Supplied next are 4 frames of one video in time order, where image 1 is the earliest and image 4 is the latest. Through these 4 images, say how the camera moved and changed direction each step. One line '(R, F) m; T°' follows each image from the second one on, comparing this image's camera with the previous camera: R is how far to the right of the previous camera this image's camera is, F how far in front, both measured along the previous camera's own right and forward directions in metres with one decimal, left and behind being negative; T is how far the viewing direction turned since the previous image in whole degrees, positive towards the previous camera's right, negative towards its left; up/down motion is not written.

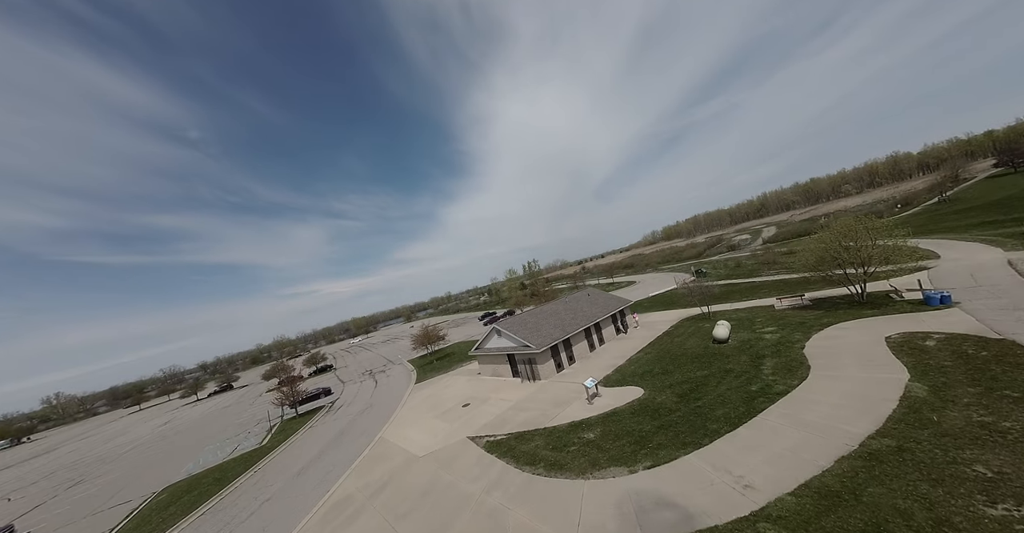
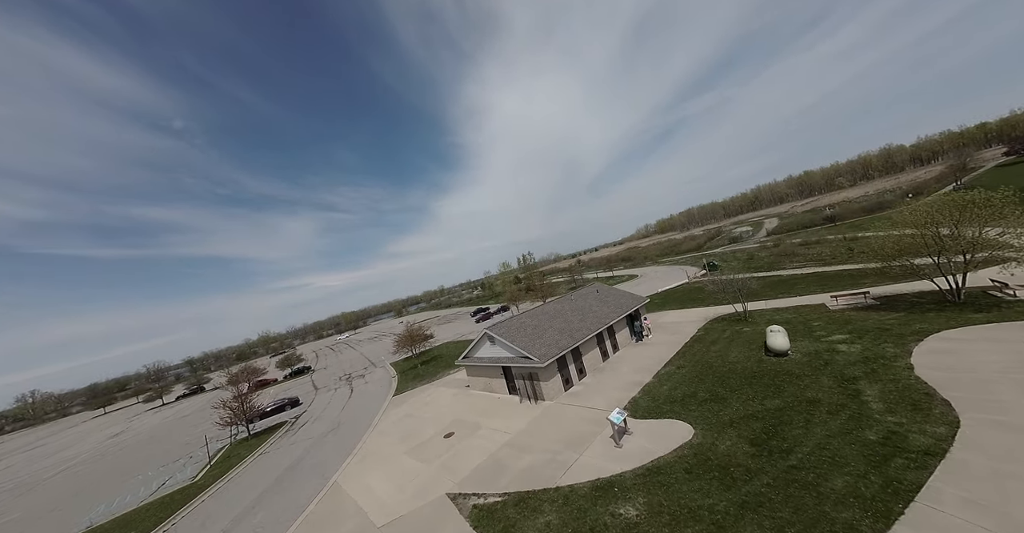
(-0.1, +4.7) m; +1°
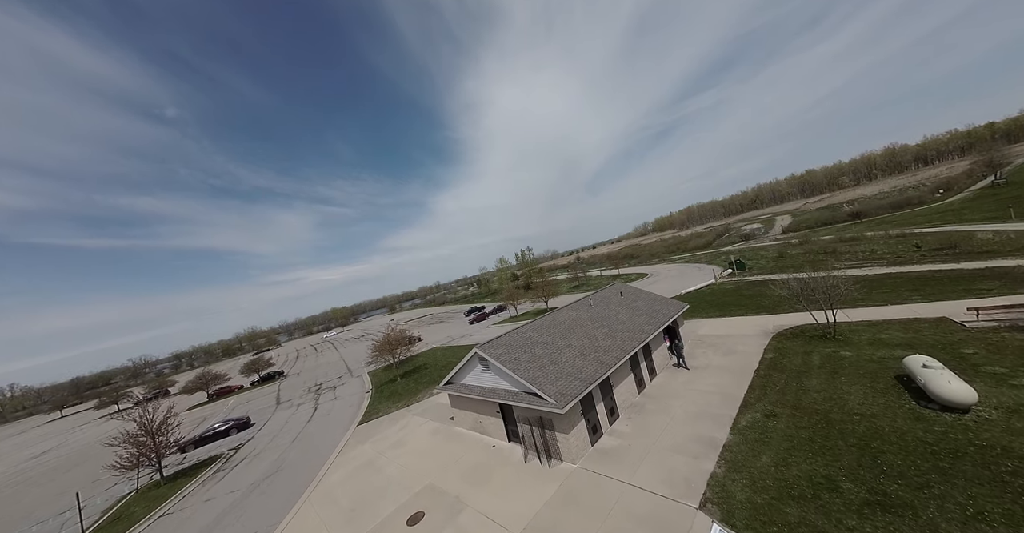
(-0.3, +6.0) m; +1°
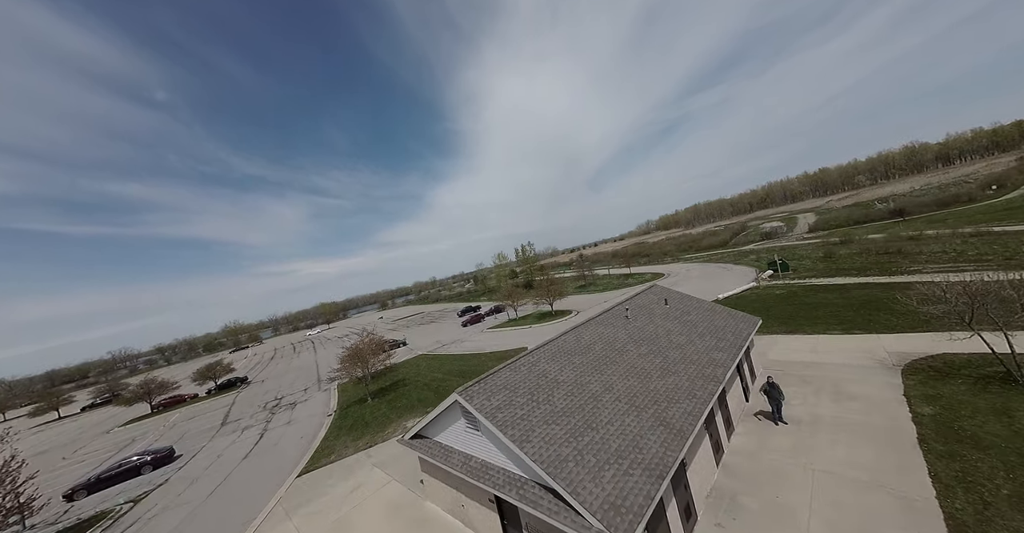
(-0.1, +6.1) m; 0°
